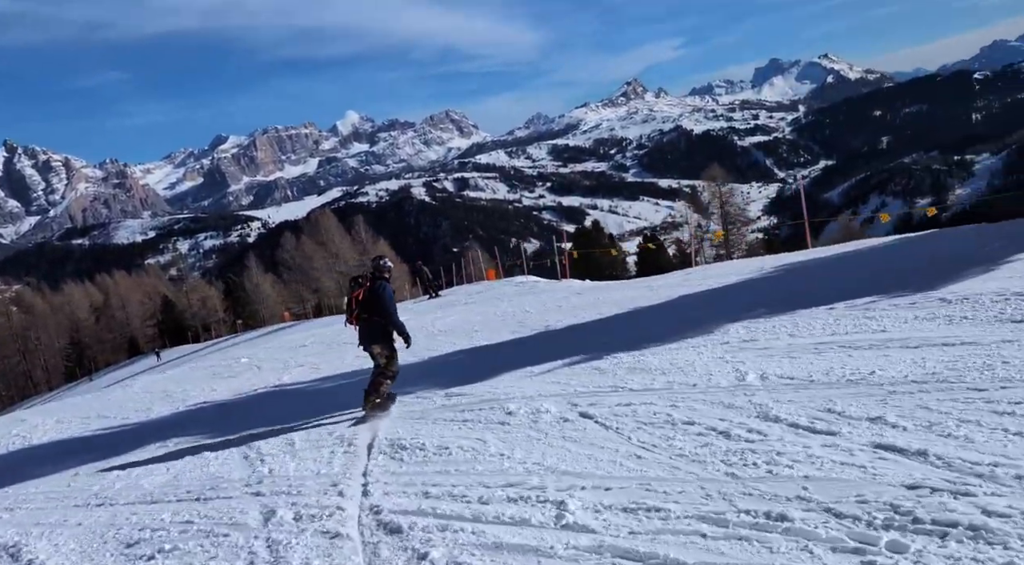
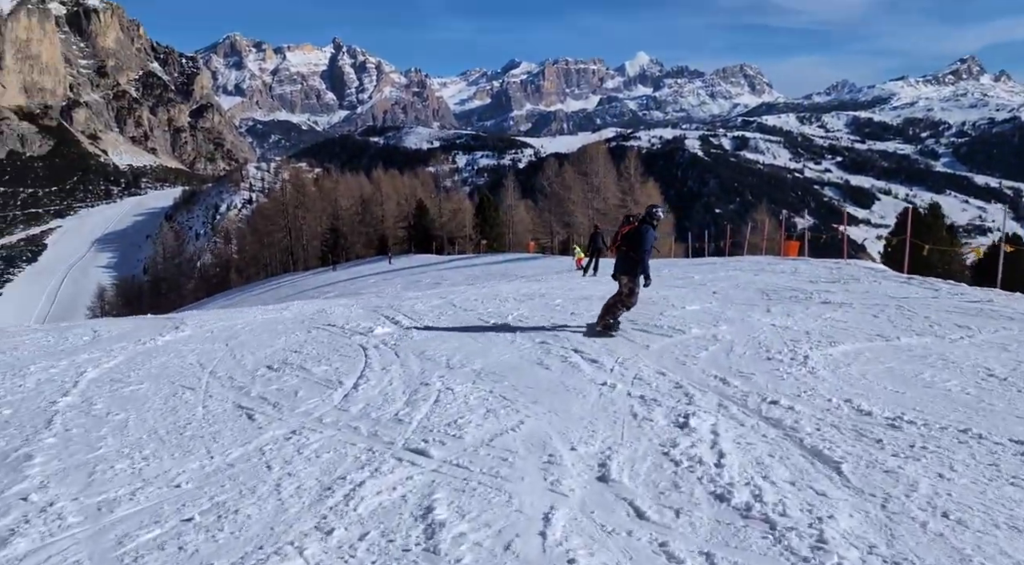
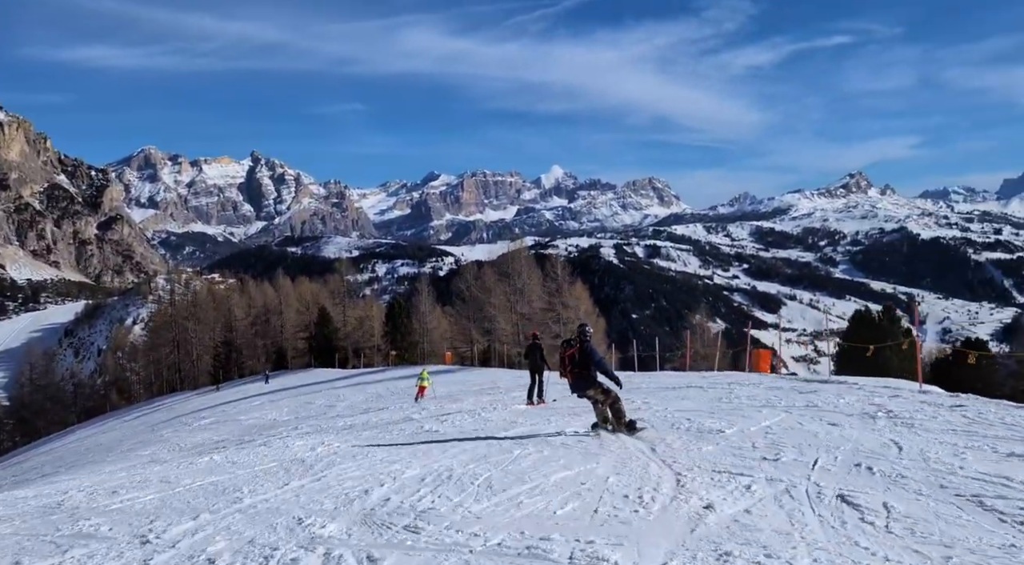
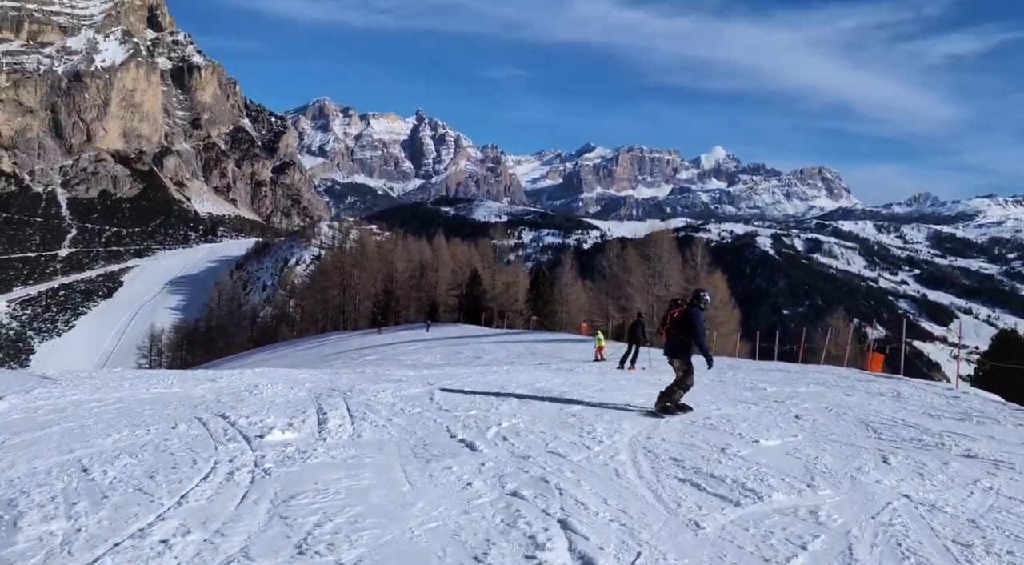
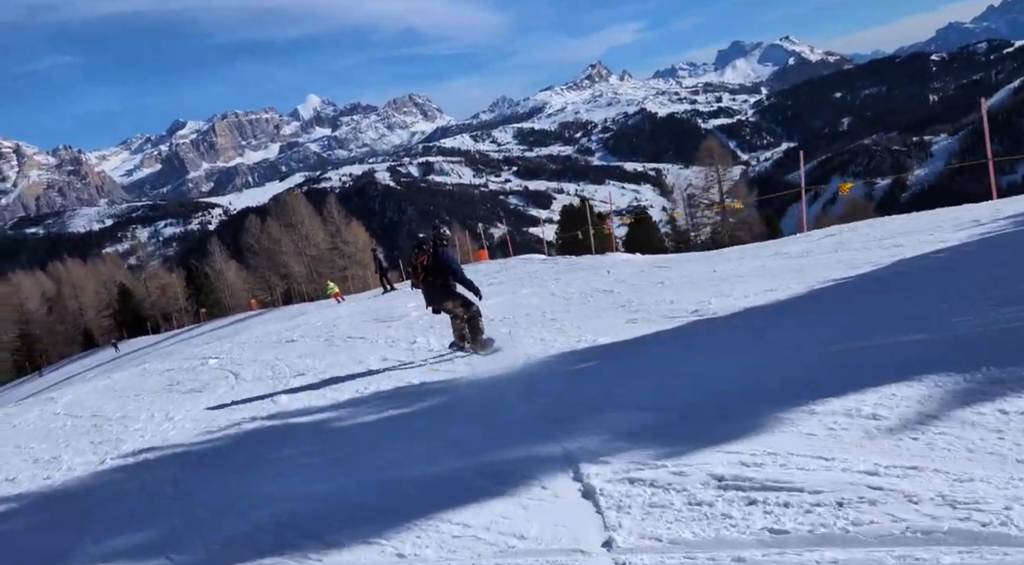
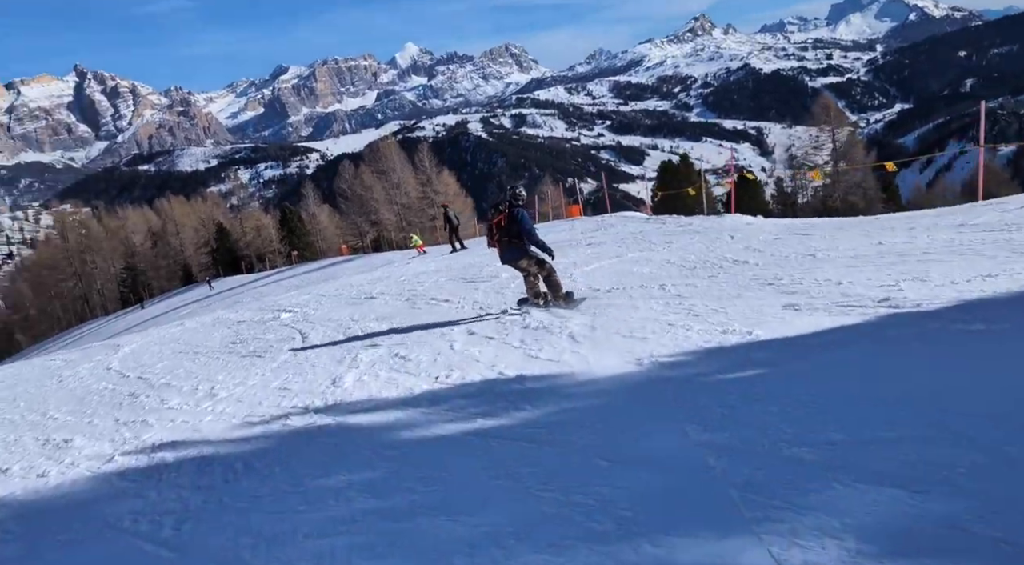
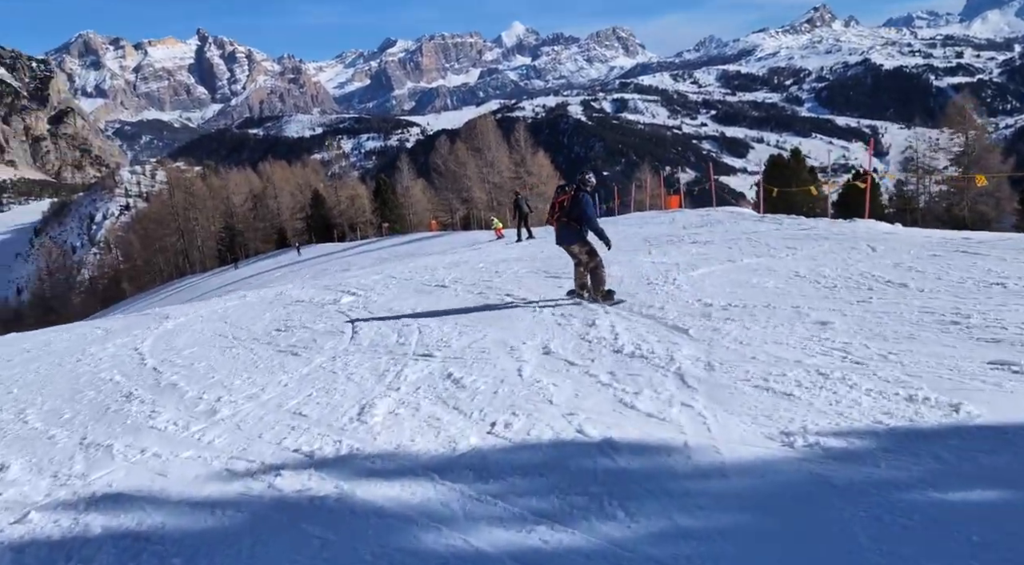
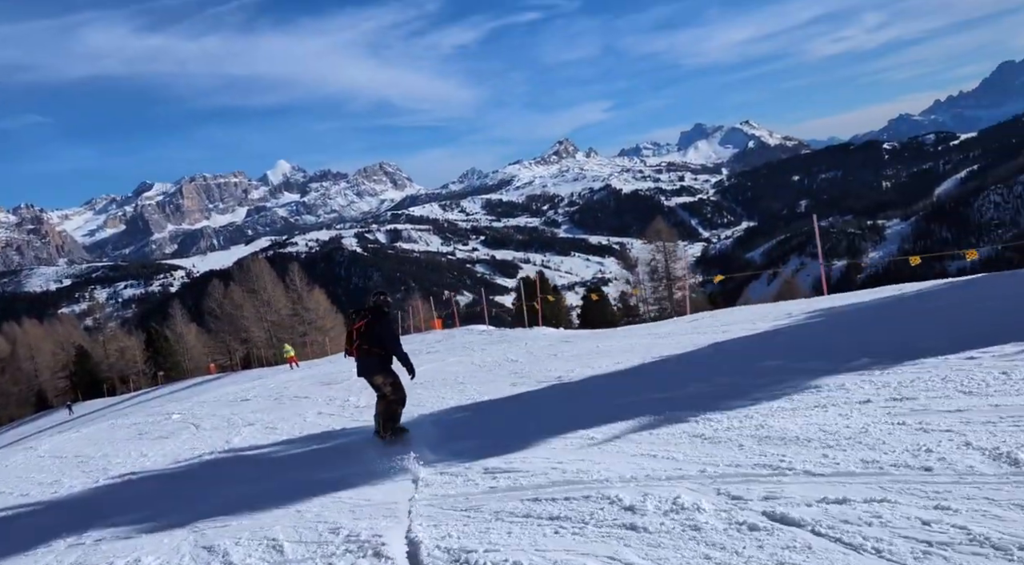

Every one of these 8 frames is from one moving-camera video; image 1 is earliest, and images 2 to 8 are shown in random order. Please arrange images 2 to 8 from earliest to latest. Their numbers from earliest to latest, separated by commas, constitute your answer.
8, 5, 6, 7, 2, 4, 3
